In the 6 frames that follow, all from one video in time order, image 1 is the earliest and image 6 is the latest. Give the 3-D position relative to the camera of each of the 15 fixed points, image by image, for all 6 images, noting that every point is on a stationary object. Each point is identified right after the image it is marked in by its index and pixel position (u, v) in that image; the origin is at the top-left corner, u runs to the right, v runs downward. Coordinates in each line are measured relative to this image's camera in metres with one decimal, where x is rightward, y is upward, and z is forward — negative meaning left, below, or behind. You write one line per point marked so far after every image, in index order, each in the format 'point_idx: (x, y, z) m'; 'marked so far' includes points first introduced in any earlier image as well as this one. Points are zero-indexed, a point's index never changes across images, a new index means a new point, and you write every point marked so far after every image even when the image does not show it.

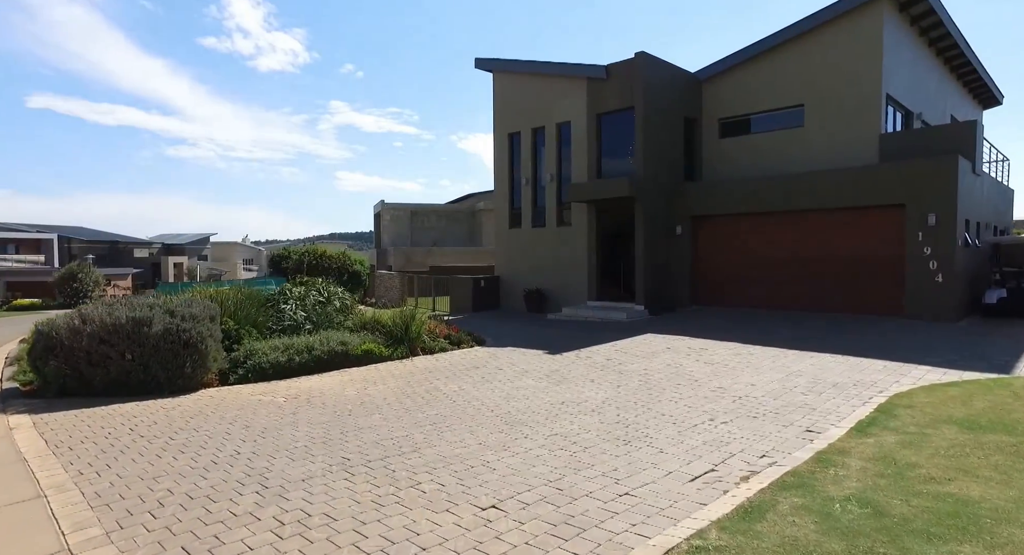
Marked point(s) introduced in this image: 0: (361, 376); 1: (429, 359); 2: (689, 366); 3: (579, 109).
0: (-1.9, -1.3, +8.8) m
1: (-1.3, -1.3, +10.2) m
2: (+2.3, -1.2, +8.8) m
3: (+1.9, +4.7, +18.5) m
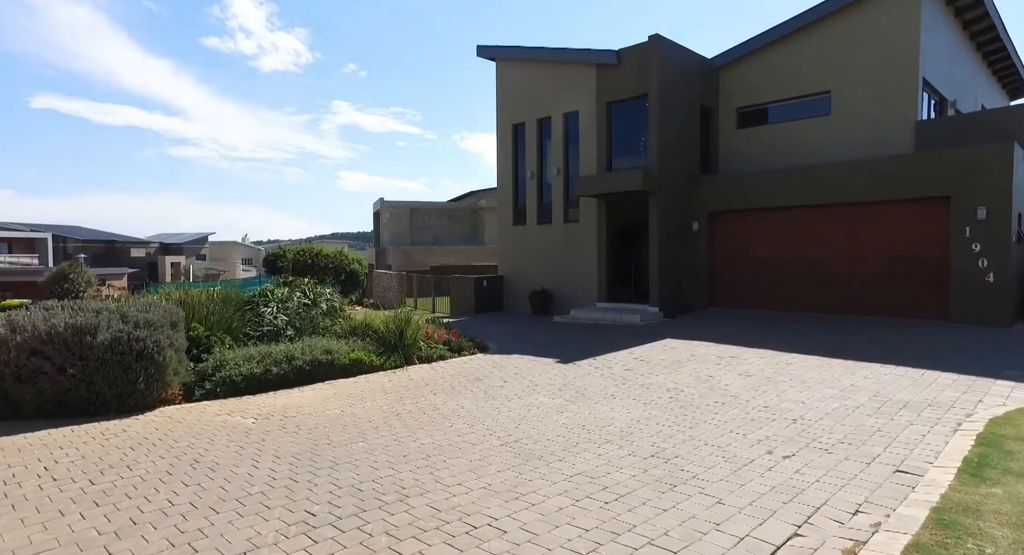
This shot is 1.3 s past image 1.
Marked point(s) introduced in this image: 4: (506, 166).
0: (-1.9, -1.3, +7.7) m
1: (-1.2, -1.3, +9.2) m
2: (+2.4, -1.2, +7.7) m
3: (+2.0, +4.7, +17.4) m
4: (-0.2, +3.3, +20.0) m
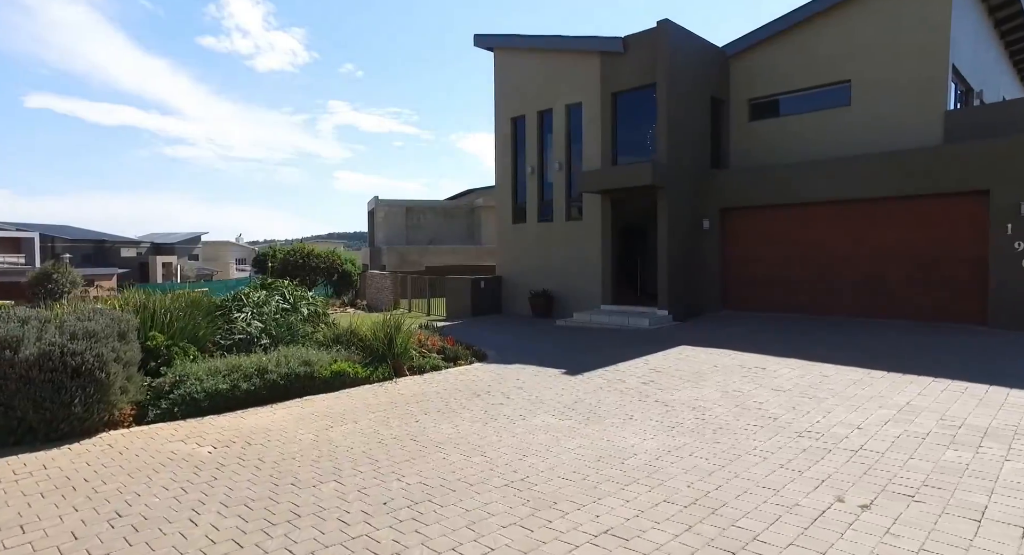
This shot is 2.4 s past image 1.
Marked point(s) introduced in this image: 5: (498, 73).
0: (-1.8, -1.4, +6.8) m
1: (-1.1, -1.3, +8.2) m
2: (+2.5, -1.2, +6.8) m
3: (+2.0, +4.7, +16.5) m
4: (-0.2, +3.3, +19.0) m
5: (-0.4, +5.9, +19.2) m
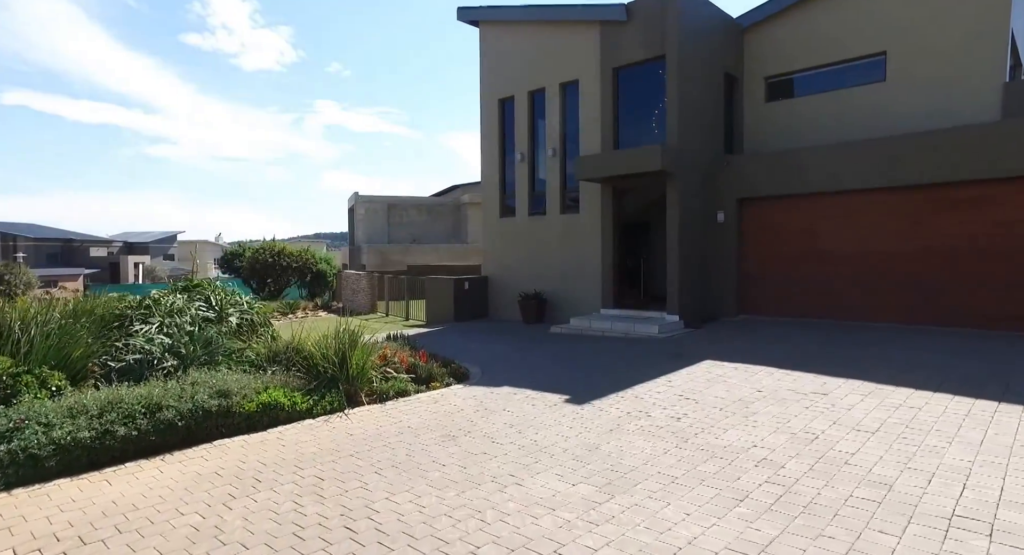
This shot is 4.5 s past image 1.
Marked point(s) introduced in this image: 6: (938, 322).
0: (-1.9, -1.4, +4.8) m
1: (-1.3, -1.3, +6.2) m
2: (+2.4, -1.2, +4.9) m
3: (+1.7, +4.7, +14.6) m
4: (-0.5, +3.3, +17.1) m
5: (-0.7, +5.9, +17.2) m
6: (+7.2, -0.8, +11.3) m
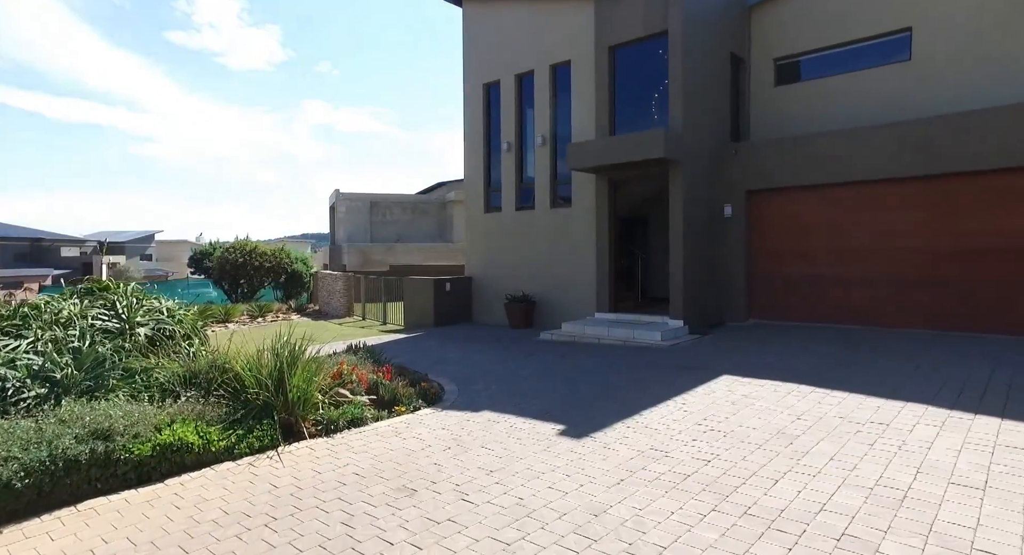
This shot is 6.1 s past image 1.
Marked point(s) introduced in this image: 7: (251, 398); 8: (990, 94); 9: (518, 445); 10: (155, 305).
0: (-2.0, -1.4, +3.4) m
1: (-1.4, -1.3, +4.8) m
2: (+2.3, -1.2, +3.5) m
3: (+1.4, +4.7, +13.2) m
4: (-0.9, +3.3, +15.7) m
5: (-1.1, +5.9, +15.8) m
6: (+7.0, -0.8, +10.1) m
7: (-2.1, -0.9, +5.3) m
8: (+7.6, +2.9, +10.5) m
9: (0.0, -1.3, +5.1) m
10: (-3.3, -0.2, +6.2) m
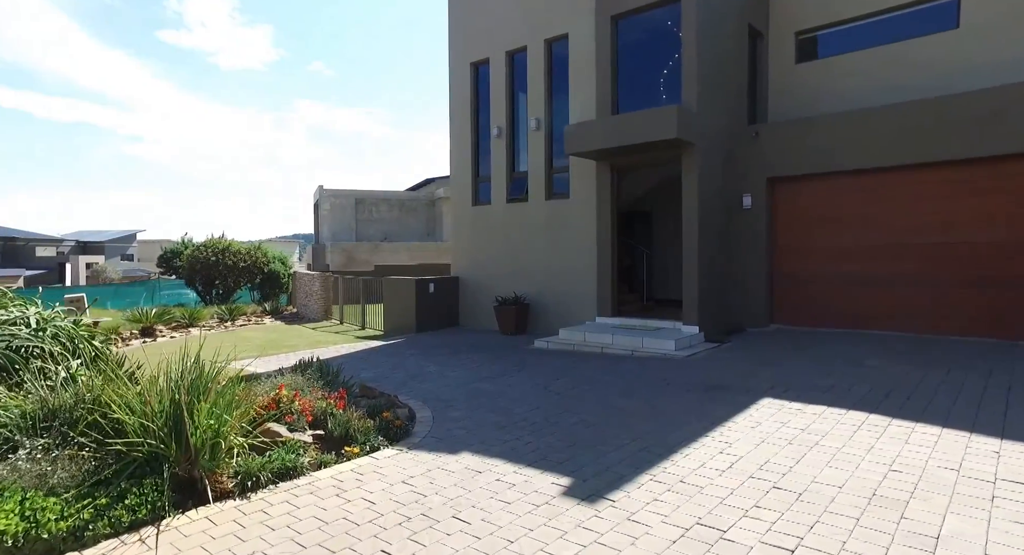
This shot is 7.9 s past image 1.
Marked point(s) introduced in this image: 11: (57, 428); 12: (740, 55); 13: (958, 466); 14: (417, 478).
0: (-2.1, -1.3, +1.8) m
1: (-1.5, -1.3, +3.3) m
2: (+2.2, -1.2, +2.0) m
3: (+1.3, +4.7, +11.7) m
4: (-1.1, +3.3, +14.1) m
5: (-1.3, +5.9, +14.3) m
6: (+6.9, -0.7, +8.6) m
7: (-2.2, -0.9, +3.7) m
8: (+7.5, +2.9, +9.1) m
9: (0.0, -1.3, +3.5) m
10: (-3.4, -0.2, +4.6) m
11: (-2.6, -0.8, +3.9) m
12: (+3.8, +3.7, +11.1) m
13: (+2.7, -1.1, +4.0) m
14: (-0.6, -1.3, +4.2) m
